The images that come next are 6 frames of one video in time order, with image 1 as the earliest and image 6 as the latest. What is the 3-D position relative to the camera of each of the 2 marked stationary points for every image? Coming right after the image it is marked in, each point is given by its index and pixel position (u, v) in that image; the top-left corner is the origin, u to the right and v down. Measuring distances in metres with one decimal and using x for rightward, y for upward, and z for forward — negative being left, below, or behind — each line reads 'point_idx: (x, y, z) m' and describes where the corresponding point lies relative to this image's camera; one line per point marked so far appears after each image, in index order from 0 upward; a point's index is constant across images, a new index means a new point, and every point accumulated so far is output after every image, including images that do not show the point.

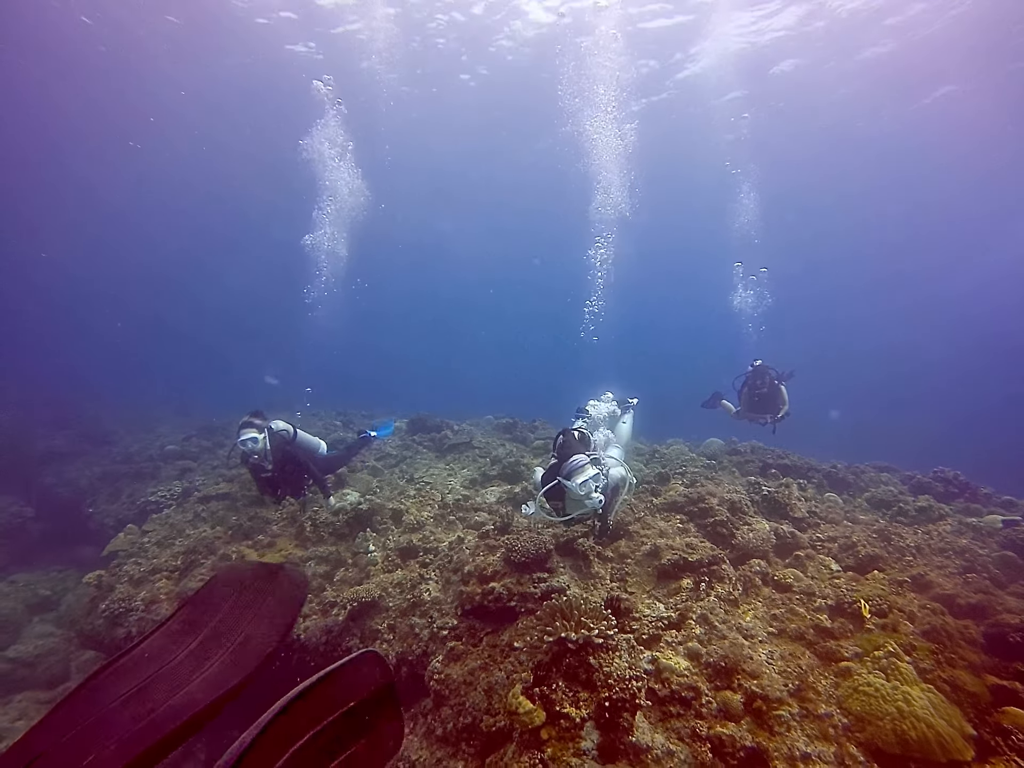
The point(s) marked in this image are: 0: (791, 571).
0: (+2.0, -1.3, +4.2) m
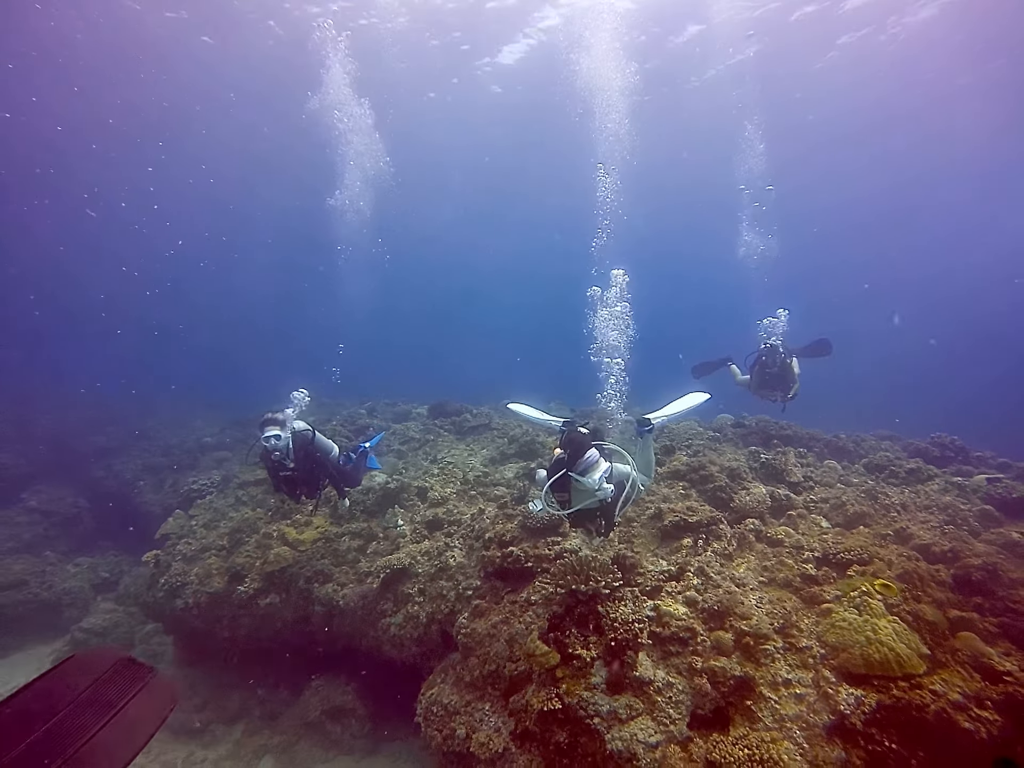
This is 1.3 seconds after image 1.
0: (+2.1, -1.1, +4.6) m
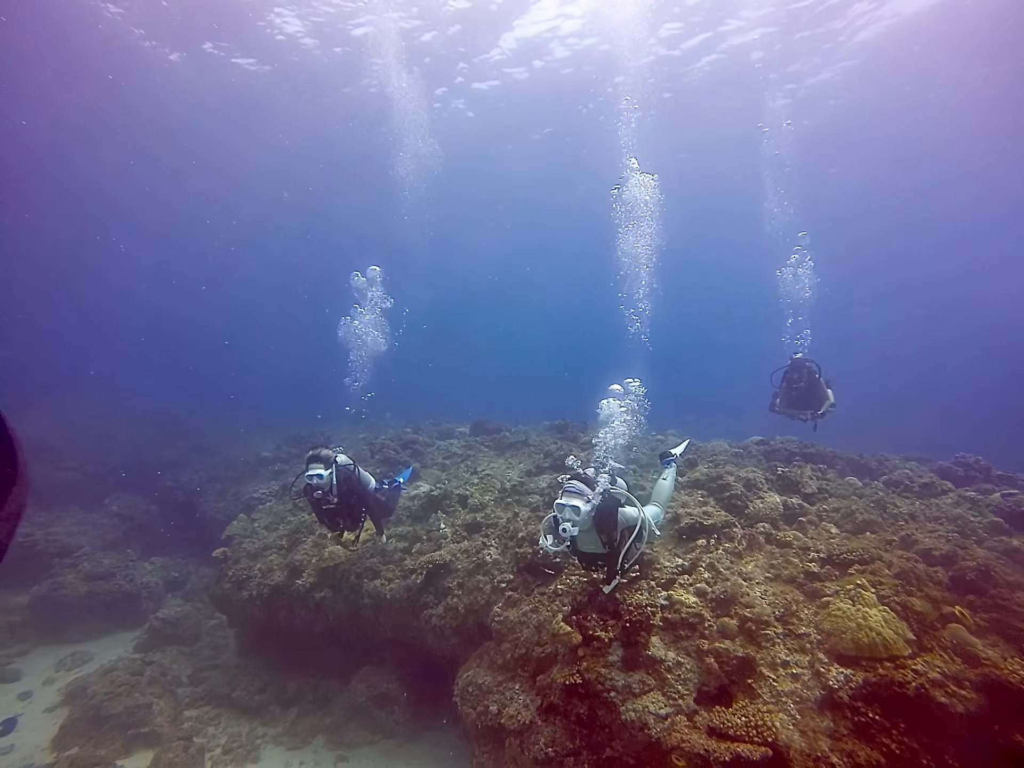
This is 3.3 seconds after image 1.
0: (+2.3, -1.2, +5.0) m
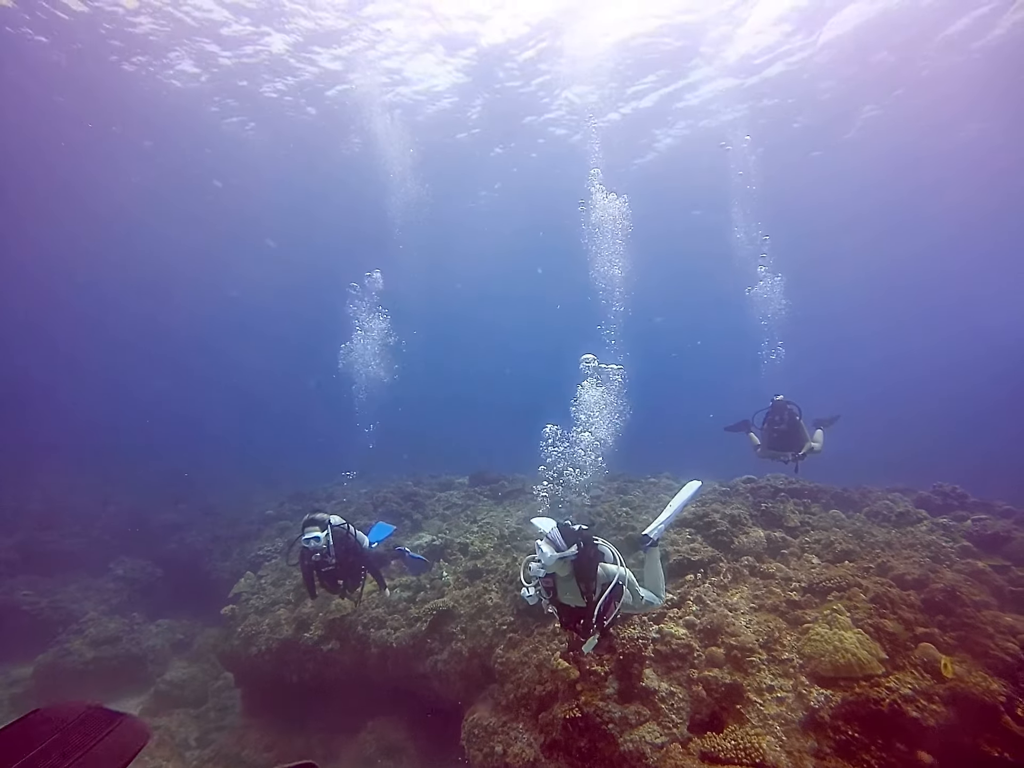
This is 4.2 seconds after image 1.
0: (+2.3, -1.6, +5.3) m
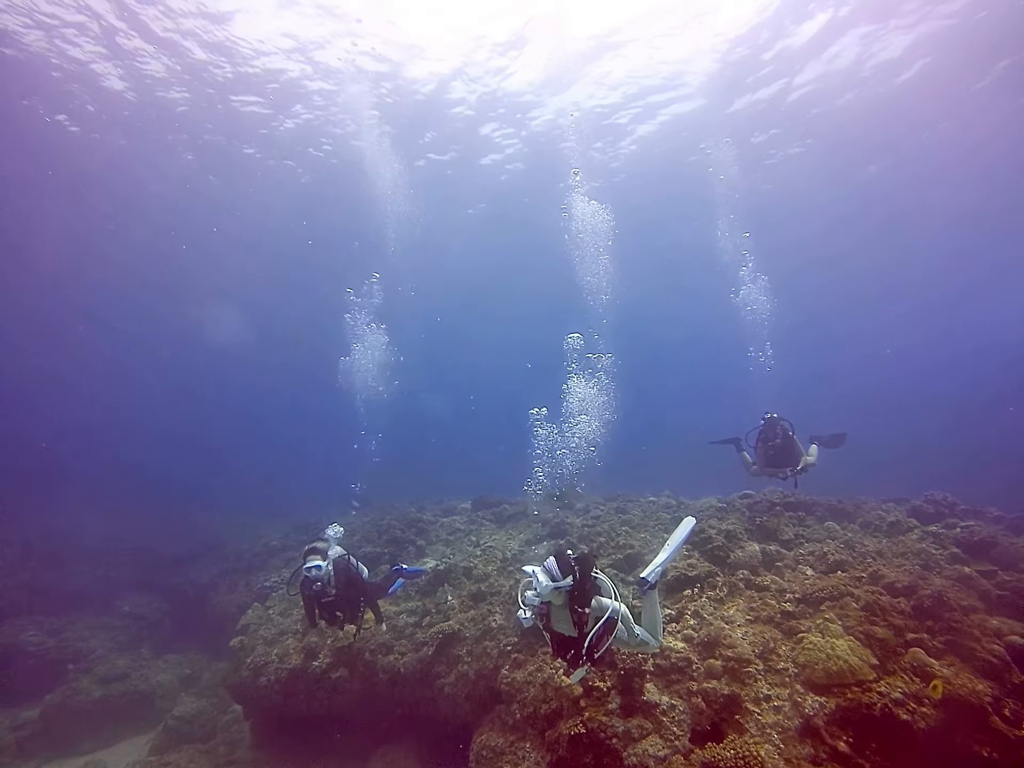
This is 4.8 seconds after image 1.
0: (+2.3, -1.7, +5.4) m
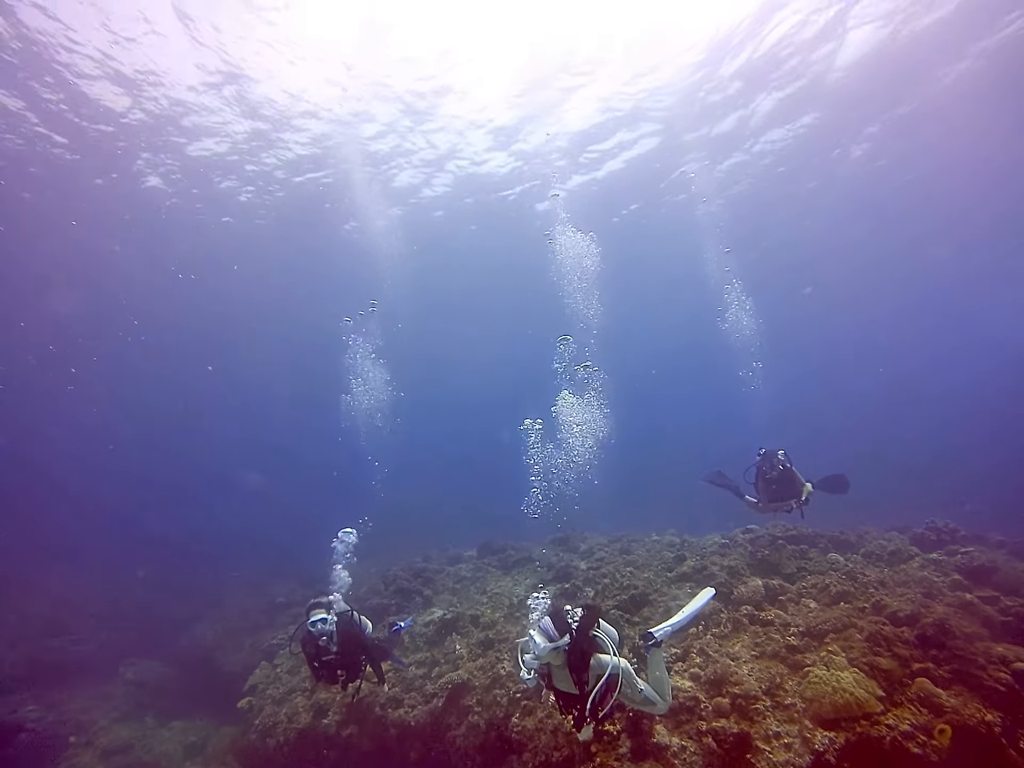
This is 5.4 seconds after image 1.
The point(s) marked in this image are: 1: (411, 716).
0: (+2.4, -2.1, +5.4) m
1: (-1.1, -3.5, +6.3) m
